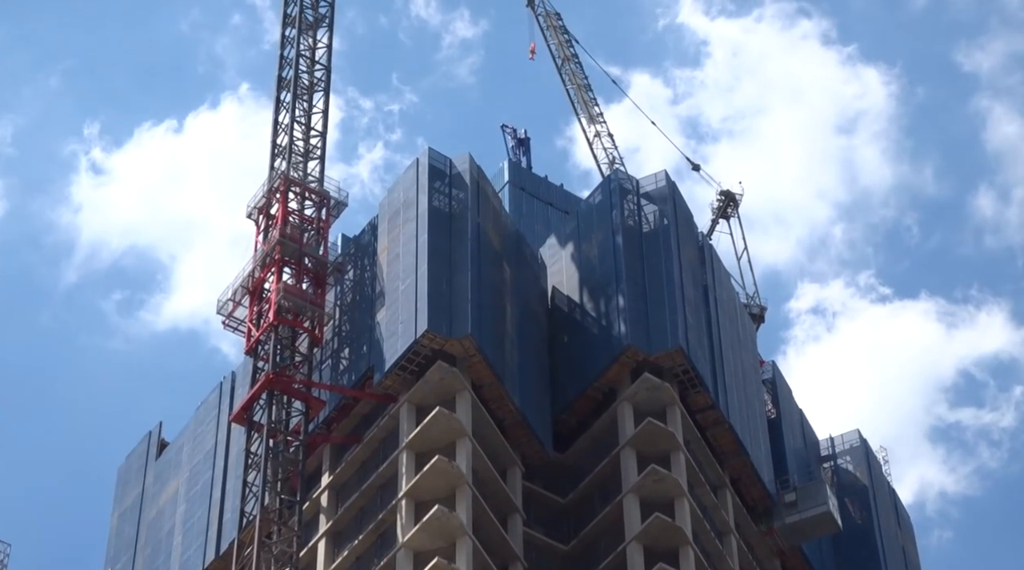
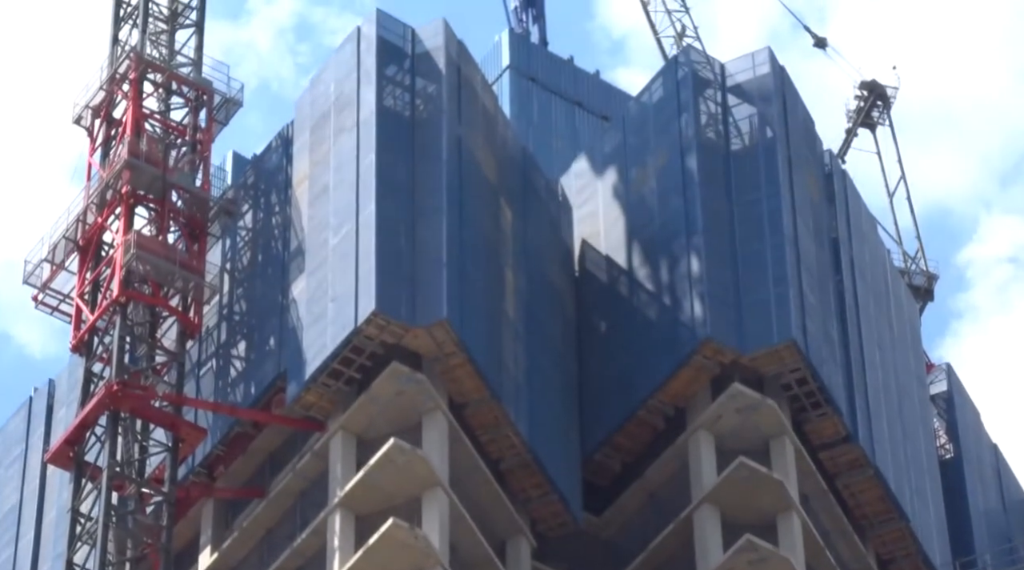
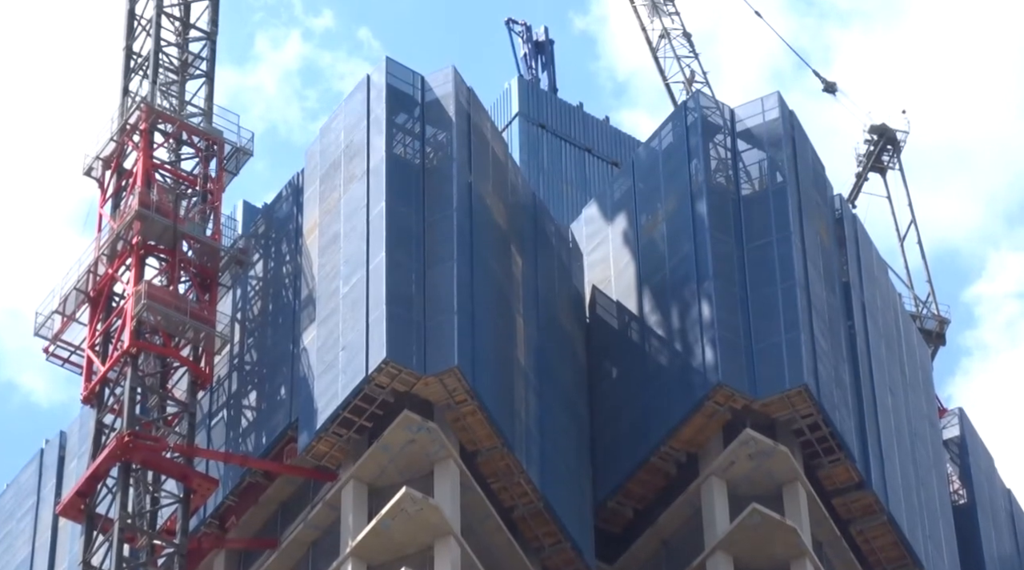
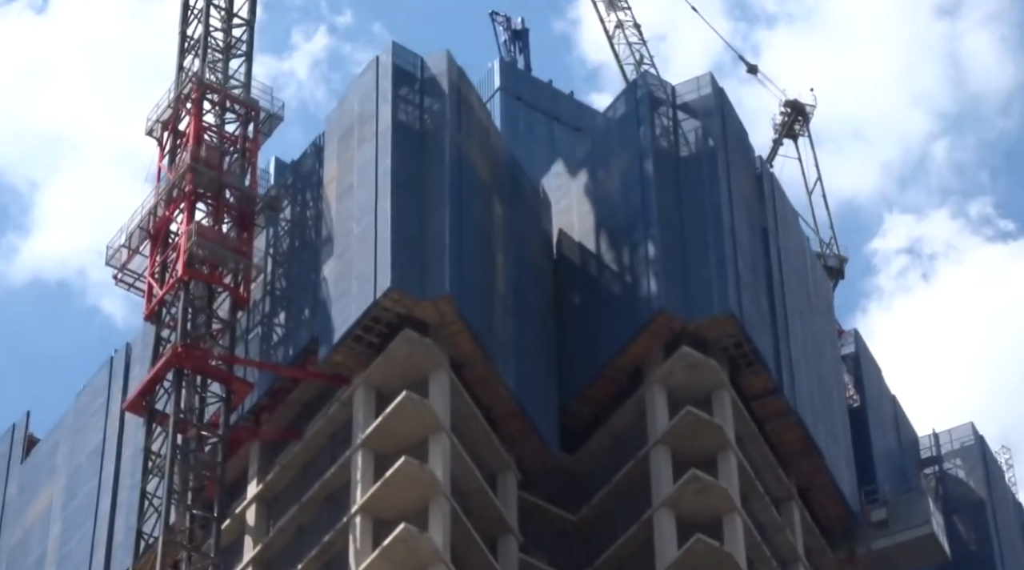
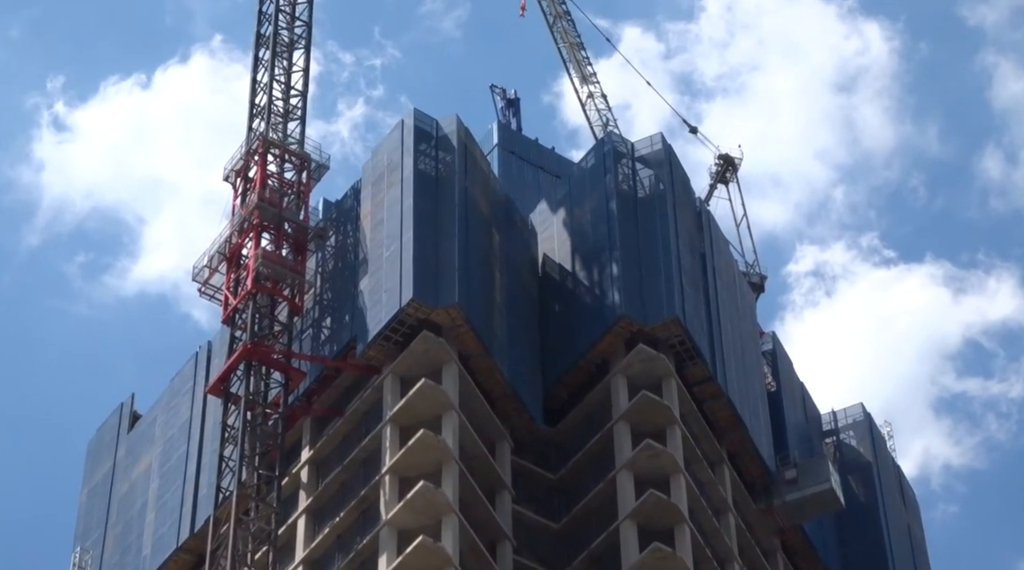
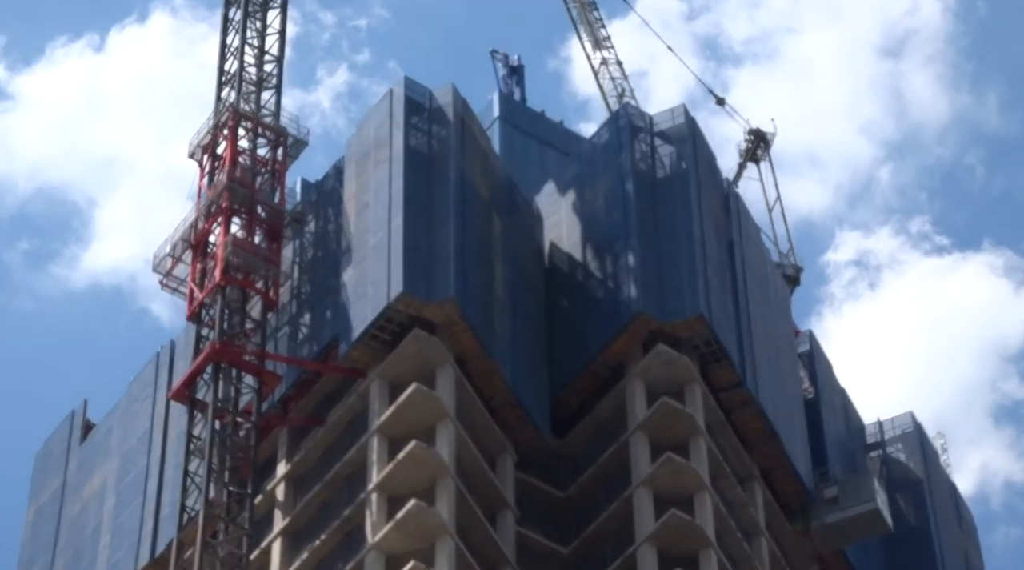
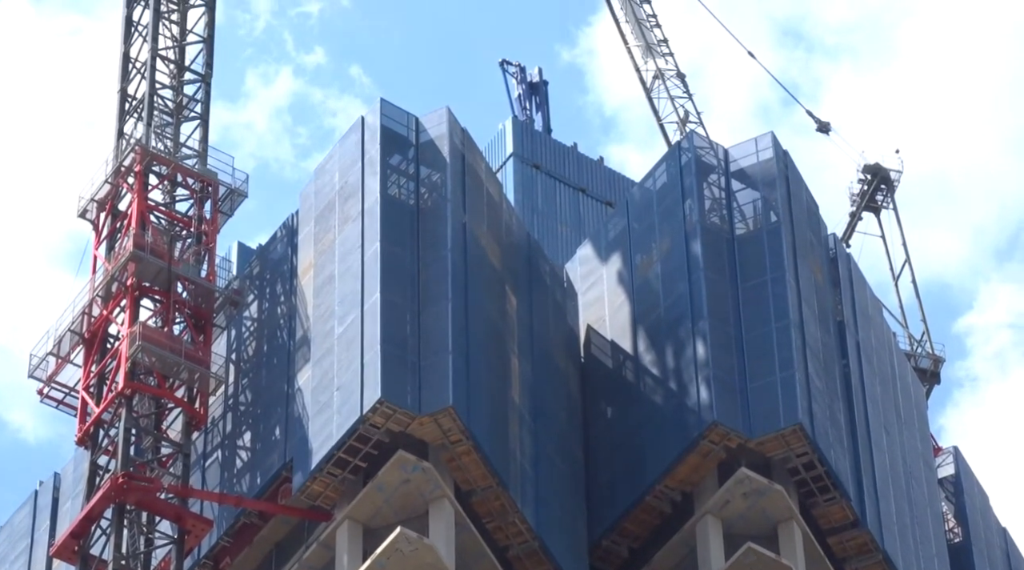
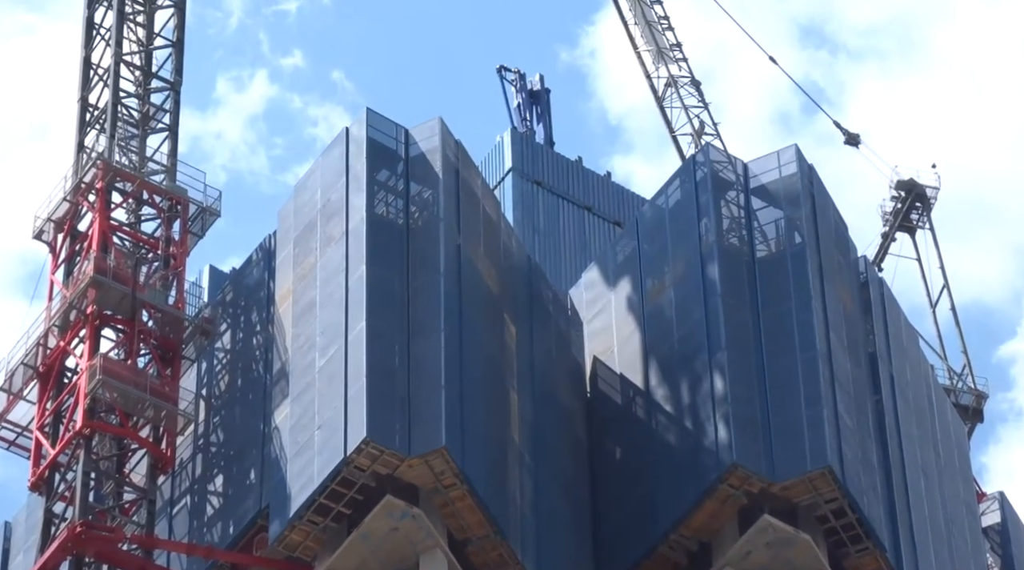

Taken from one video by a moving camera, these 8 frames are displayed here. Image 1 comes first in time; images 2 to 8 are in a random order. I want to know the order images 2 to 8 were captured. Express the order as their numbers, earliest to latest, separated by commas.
5, 6, 4, 2, 3, 7, 8
